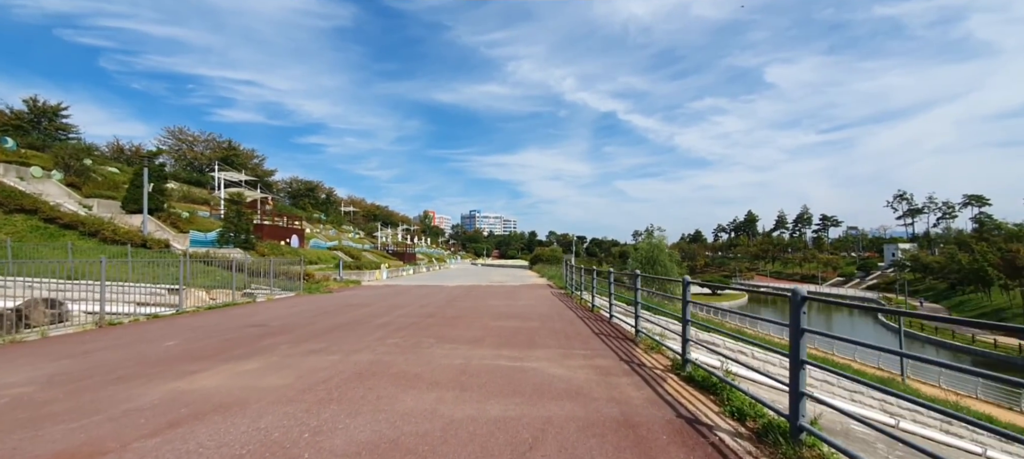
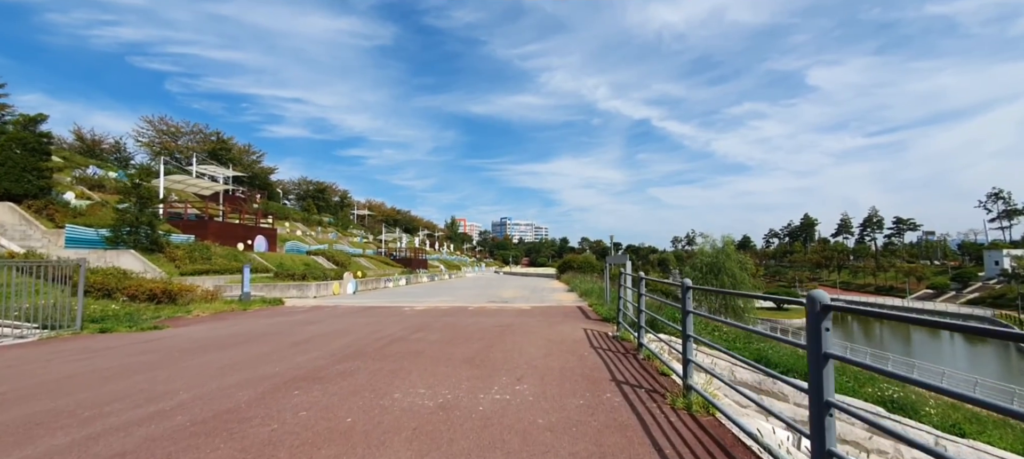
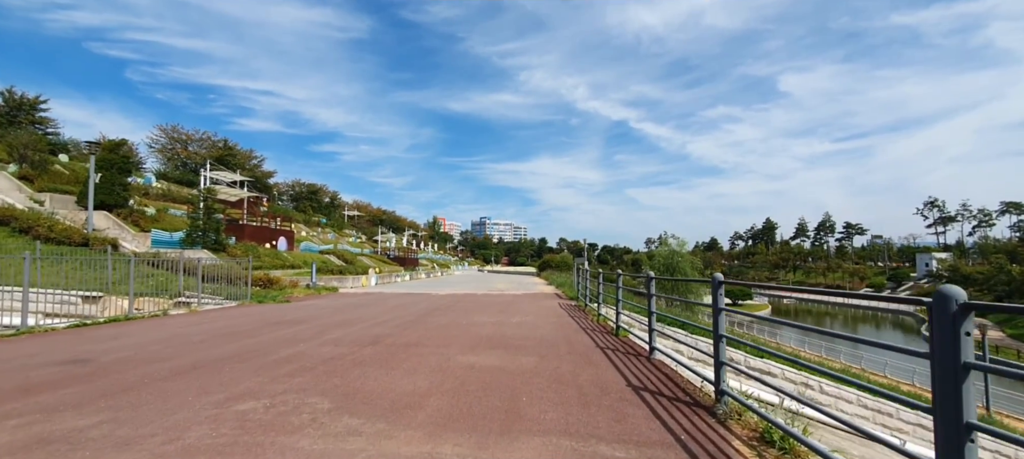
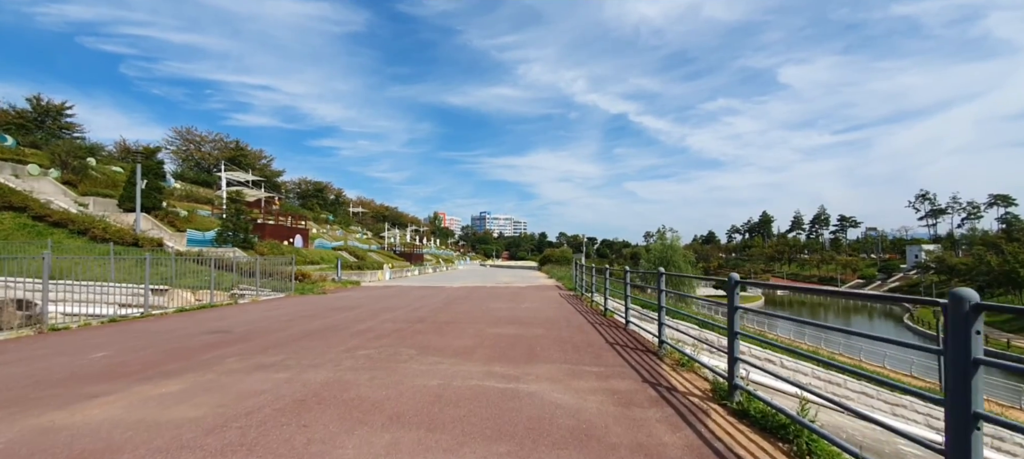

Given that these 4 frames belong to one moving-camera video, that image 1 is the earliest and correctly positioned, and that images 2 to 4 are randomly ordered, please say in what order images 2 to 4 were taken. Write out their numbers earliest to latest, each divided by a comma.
4, 3, 2
